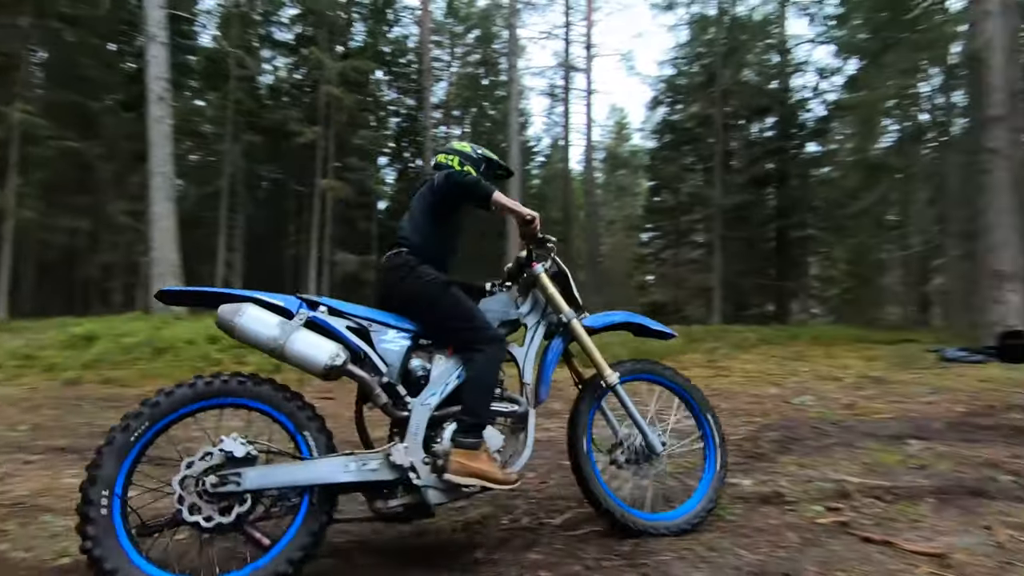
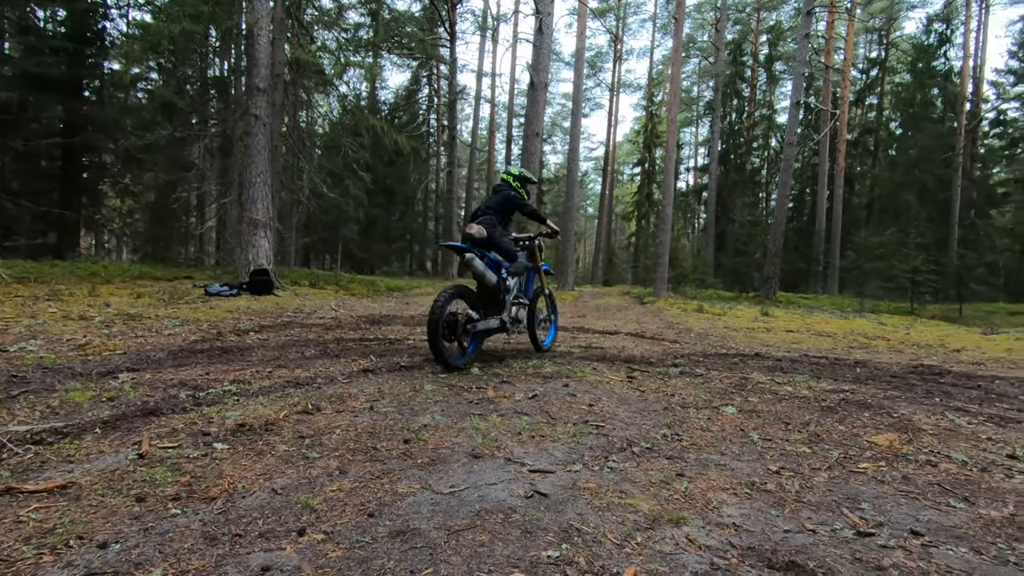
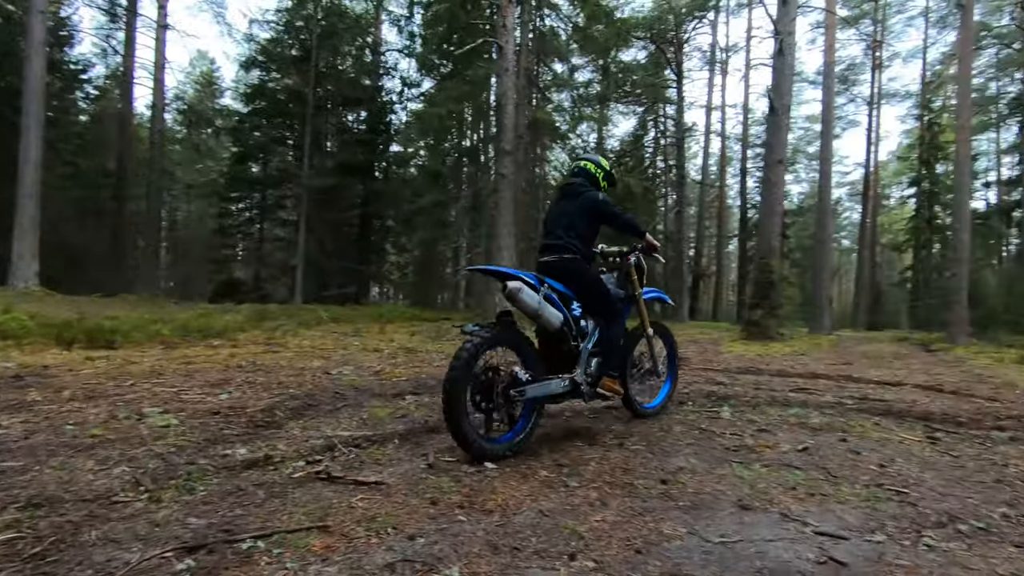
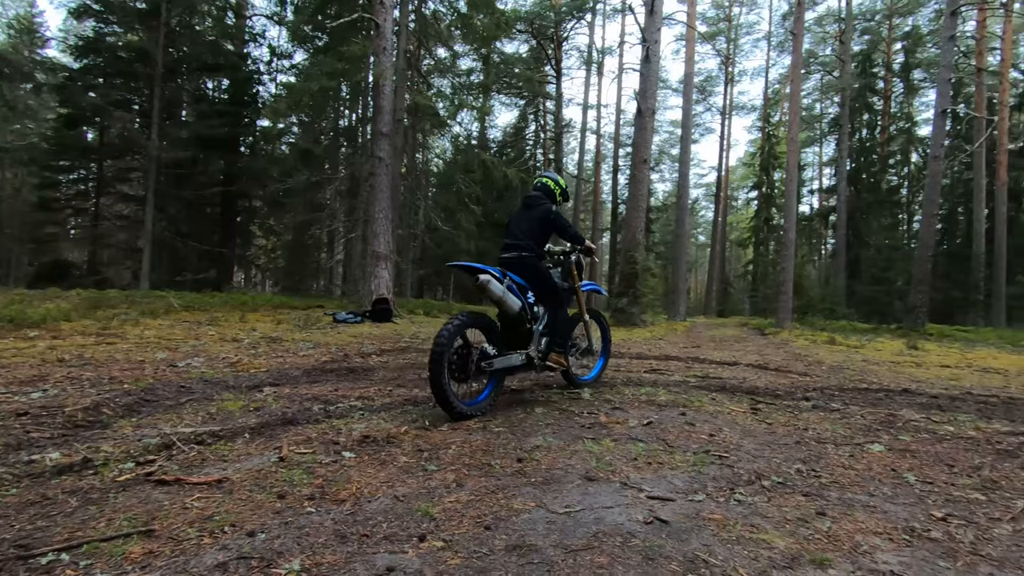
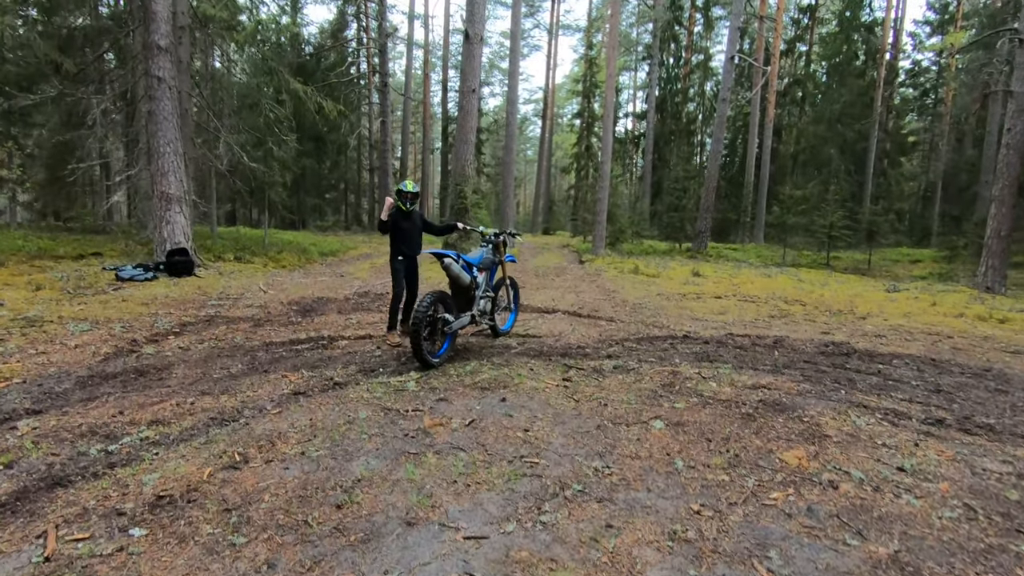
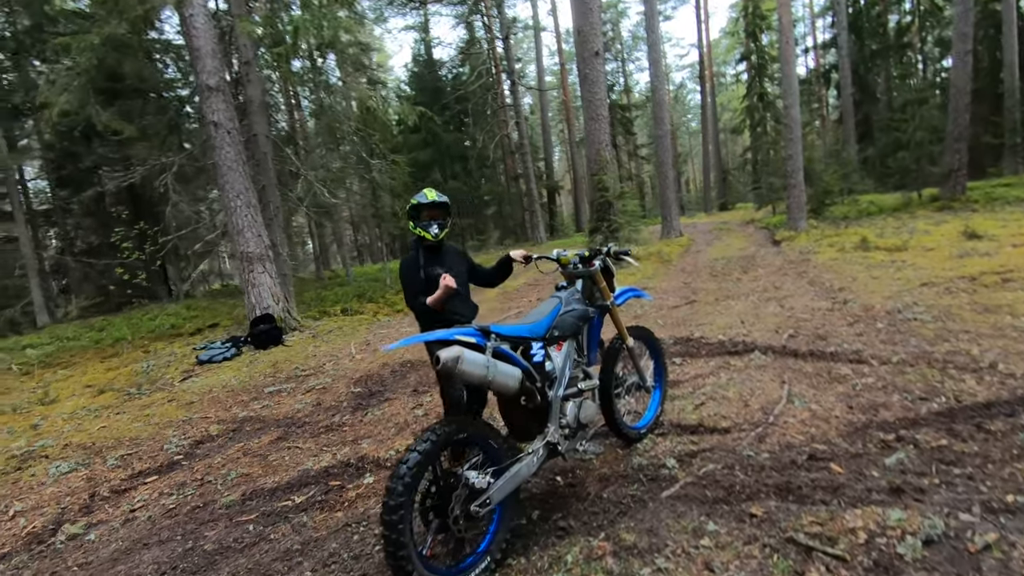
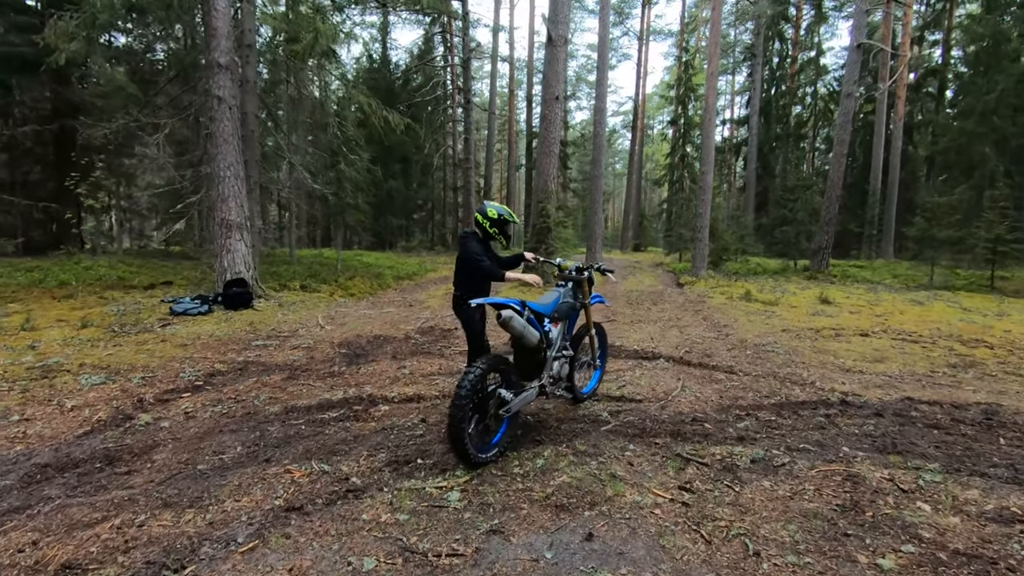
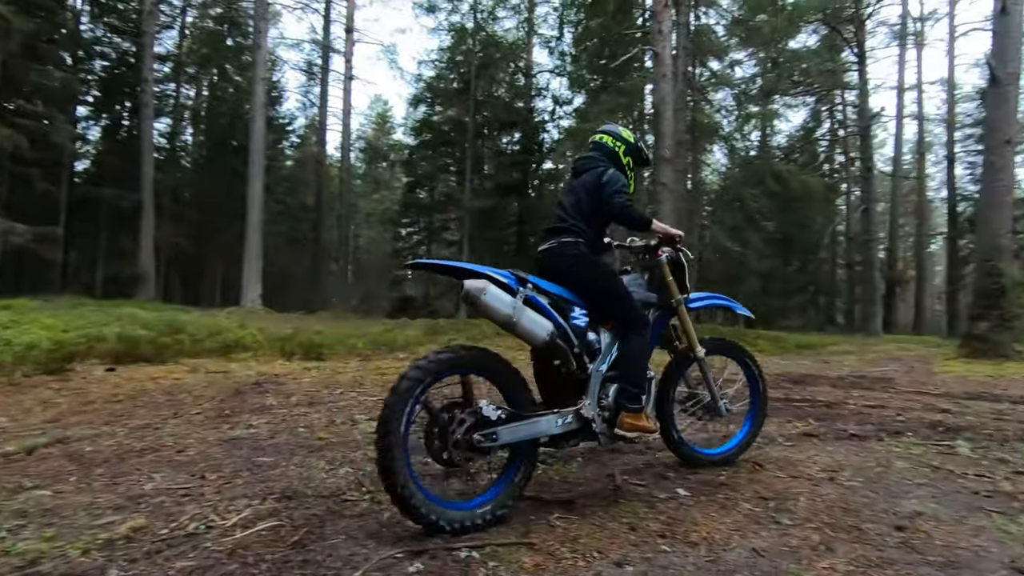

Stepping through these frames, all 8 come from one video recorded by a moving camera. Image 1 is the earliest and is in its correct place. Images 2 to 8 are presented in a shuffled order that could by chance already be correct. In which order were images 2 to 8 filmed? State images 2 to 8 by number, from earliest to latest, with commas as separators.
8, 3, 4, 2, 5, 7, 6
